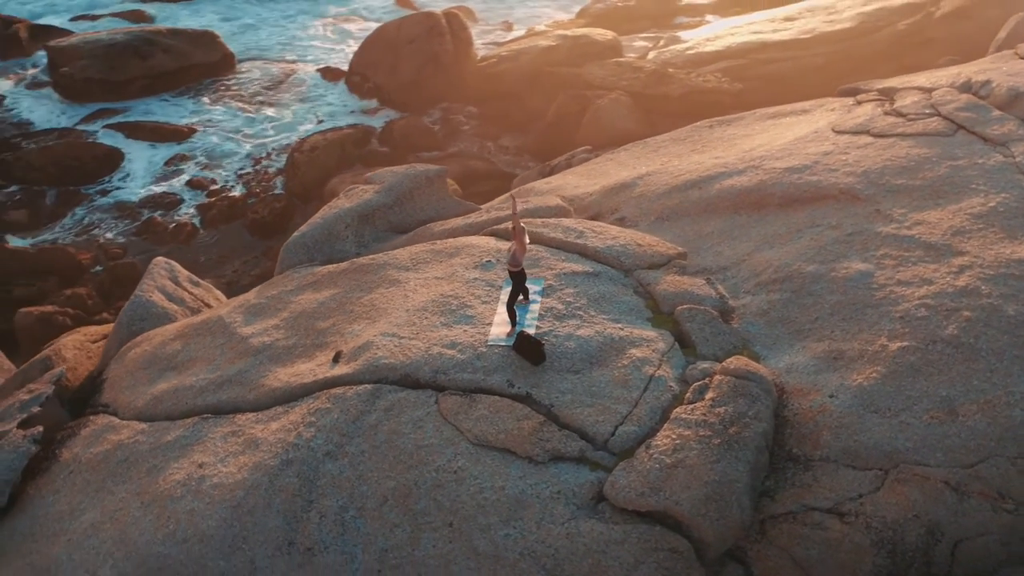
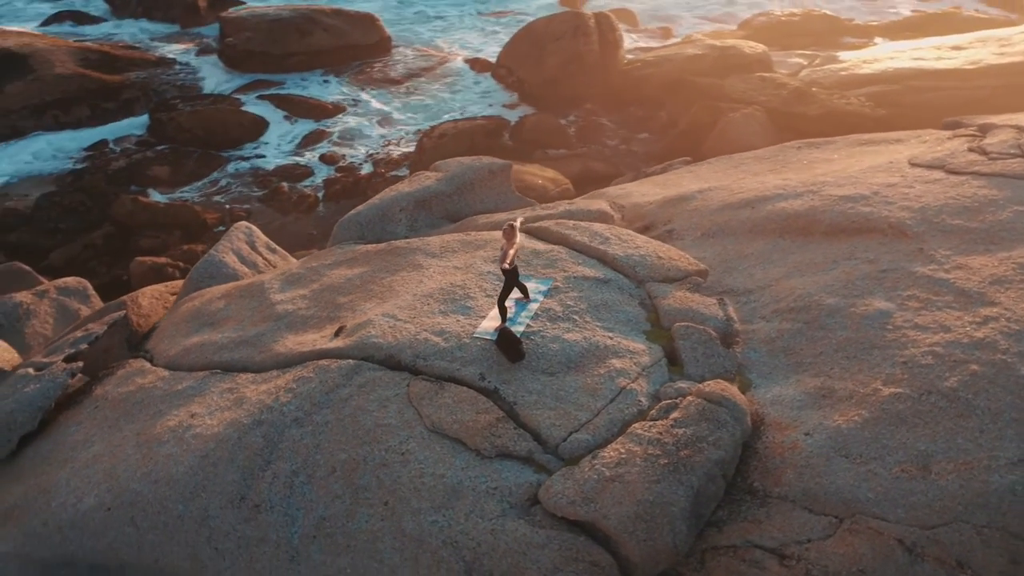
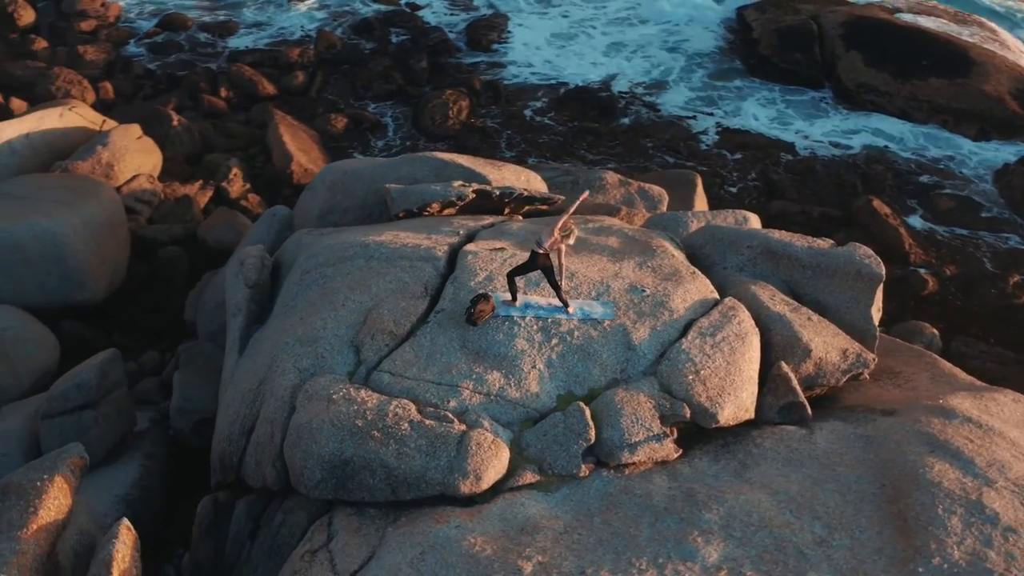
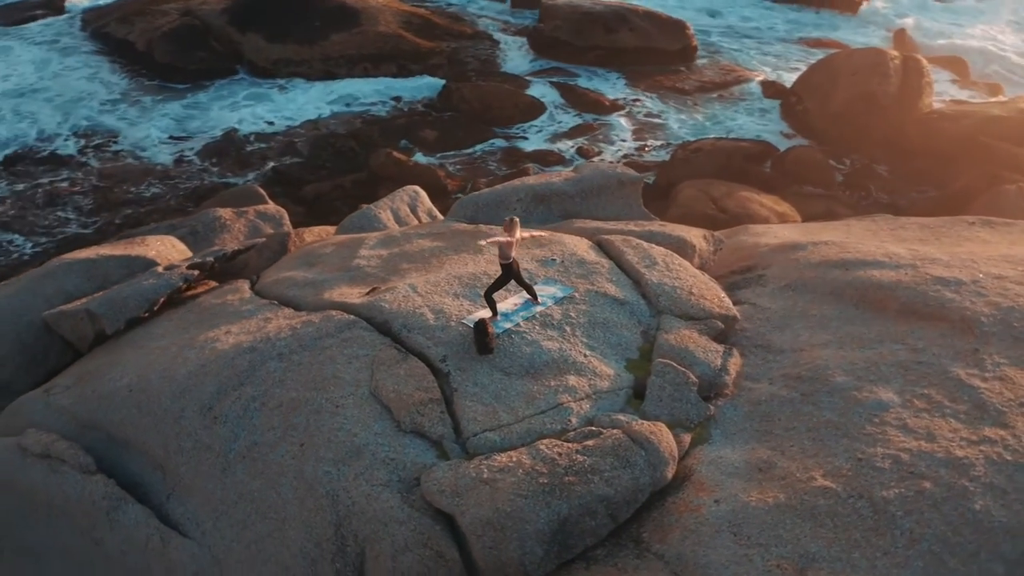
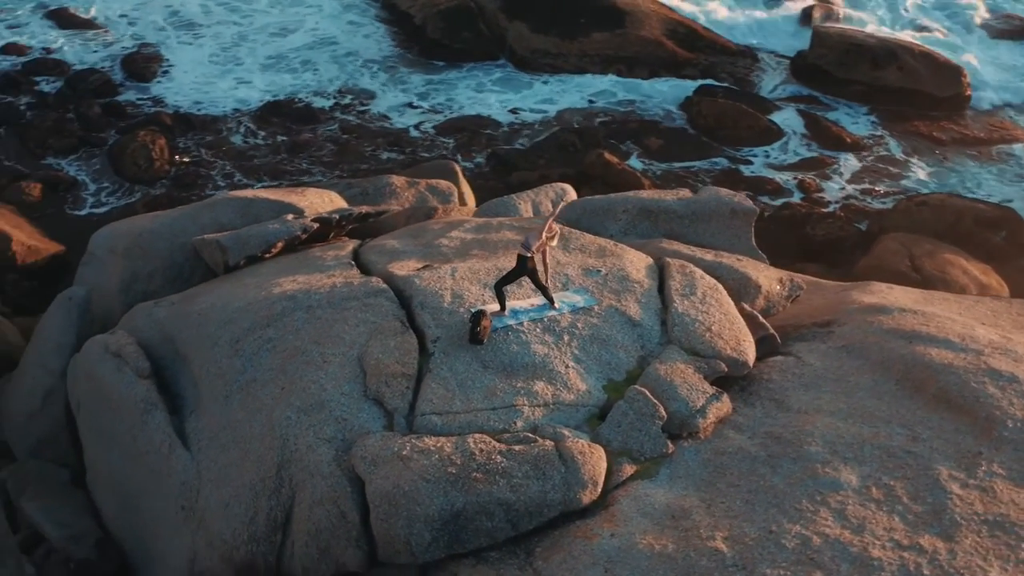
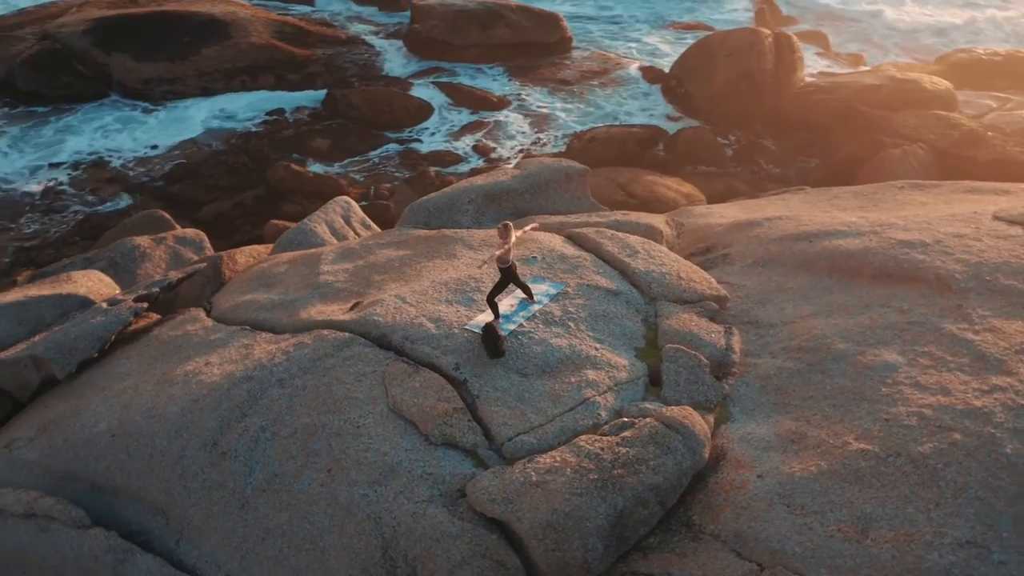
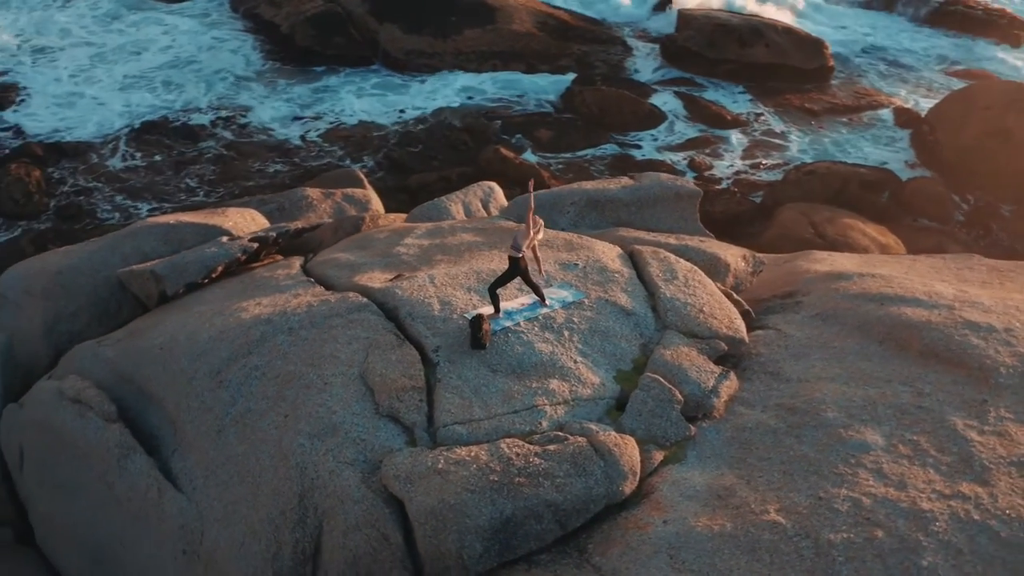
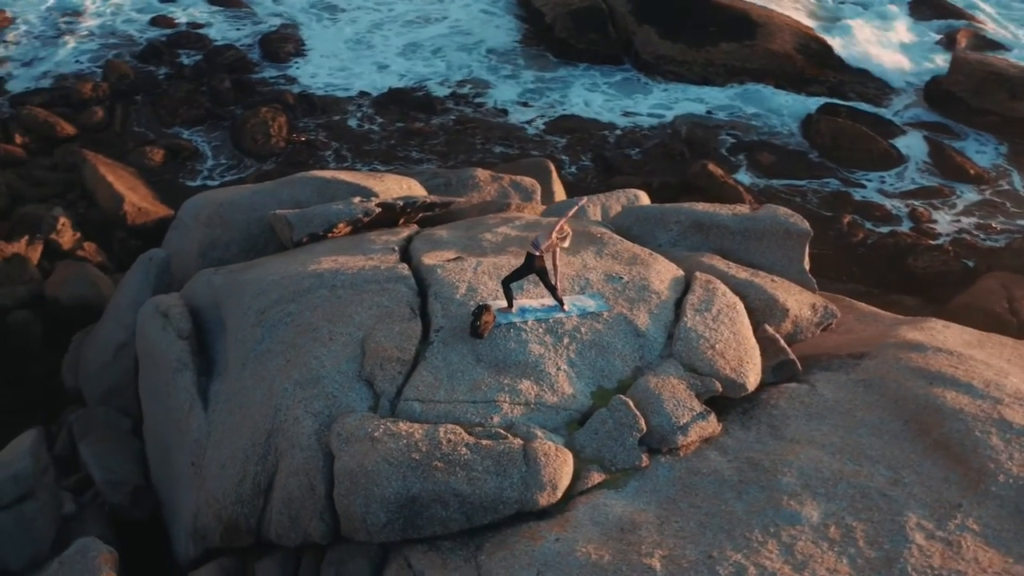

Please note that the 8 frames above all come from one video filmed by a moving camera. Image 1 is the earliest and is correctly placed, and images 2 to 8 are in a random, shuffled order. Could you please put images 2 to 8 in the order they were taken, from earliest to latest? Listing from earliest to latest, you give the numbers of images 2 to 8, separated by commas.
2, 6, 4, 7, 5, 8, 3
